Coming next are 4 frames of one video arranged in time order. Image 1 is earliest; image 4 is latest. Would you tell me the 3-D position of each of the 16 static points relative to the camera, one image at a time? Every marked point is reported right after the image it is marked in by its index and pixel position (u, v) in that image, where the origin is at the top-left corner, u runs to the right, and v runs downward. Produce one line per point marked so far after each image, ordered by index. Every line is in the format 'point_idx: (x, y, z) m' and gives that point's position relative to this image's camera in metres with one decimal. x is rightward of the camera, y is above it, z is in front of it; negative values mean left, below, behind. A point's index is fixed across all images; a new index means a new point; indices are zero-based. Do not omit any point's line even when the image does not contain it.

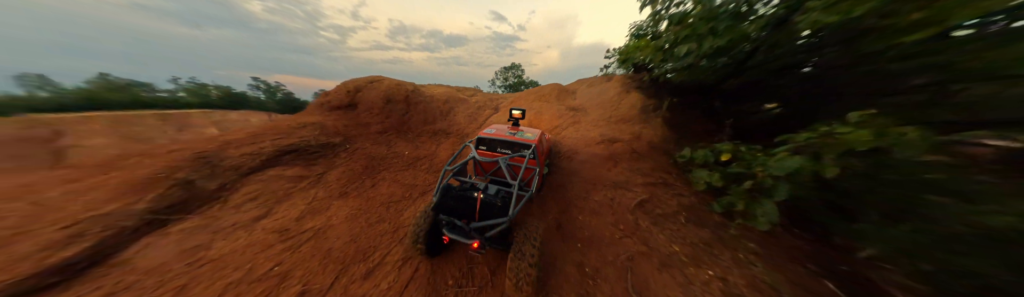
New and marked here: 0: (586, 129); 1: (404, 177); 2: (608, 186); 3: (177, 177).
0: (+3.3, +0.9, +7.5) m
1: (-3.7, -0.9, +5.7) m
2: (+2.8, -1.1, +4.9) m
3: (-8.6, -0.7, +4.2) m
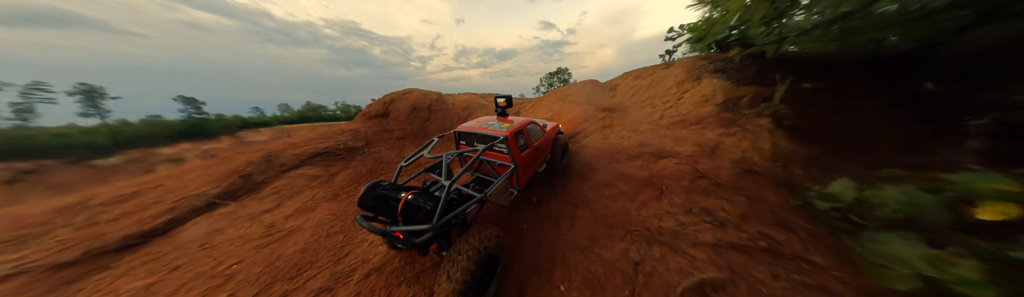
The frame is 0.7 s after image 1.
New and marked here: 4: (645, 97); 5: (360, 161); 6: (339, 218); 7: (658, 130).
0: (+3.4, +0.4, +5.3) m
1: (-3.9, -1.1, +5.5) m
2: (+2.1, -1.4, +2.8) m
3: (-9.0, -0.7, +5.5) m
4: (+5.2, +2.0, +6.4) m
5: (-5.9, -0.5, +6.4) m
6: (-4.4, -1.7, +4.2) m
7: (+4.2, +0.5, +4.7) m
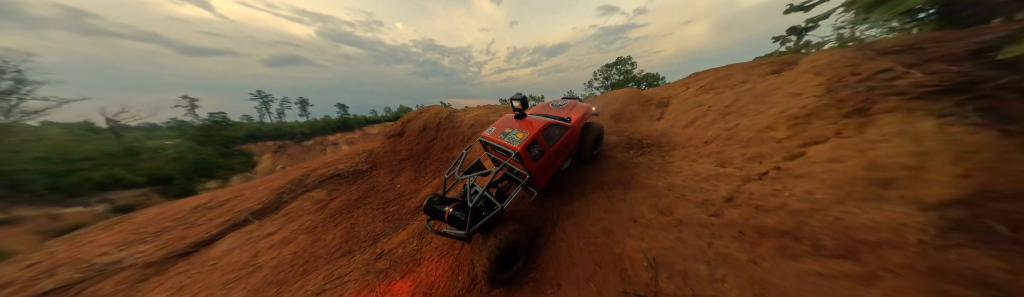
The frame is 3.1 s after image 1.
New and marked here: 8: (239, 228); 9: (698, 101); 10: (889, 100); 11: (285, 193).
0: (+2.2, -1.2, +3.0) m
1: (-4.7, -2.3, +5.4) m
2: (+0.2, -3.0, +1.1) m
3: (-9.6, -1.6, +6.9) m
4: (+4.3, +0.3, +3.5) m
5: (-6.3, -1.6, +6.8) m
6: (-5.6, -2.9, +4.3) m
7: (+2.8, -1.1, +2.3) m
8: (-9.0, -2.6, +5.5) m
9: (+5.3, +1.4, +4.7) m
10: (+5.4, +0.7, +2.4) m
11: (-9.0, -1.7, +6.7) m
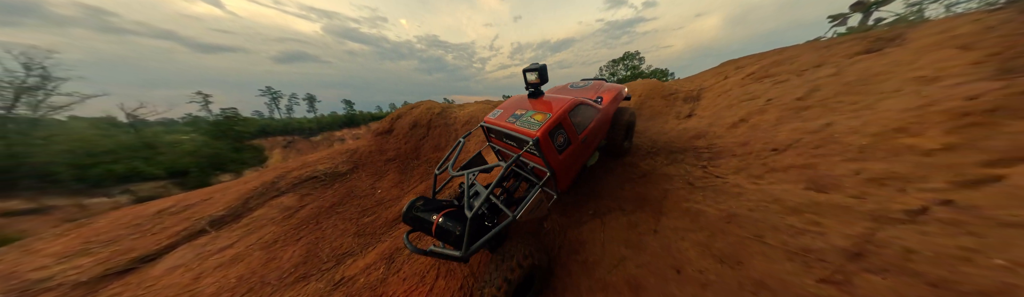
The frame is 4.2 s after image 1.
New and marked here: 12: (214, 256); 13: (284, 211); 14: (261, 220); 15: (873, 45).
0: (+2.0, -1.3, +2.1) m
1: (-4.9, -2.3, +4.6) m
2: (-0.1, -3.1, +0.2) m
3: (-9.8, -1.6, +6.2) m
4: (+4.1, +0.1, +2.5) m
5: (-6.5, -1.5, +6.1) m
6: (-5.8, -2.9, +3.5) m
7: (+2.6, -1.3, +1.3) m
8: (-9.1, -2.6, +4.8) m
9: (+5.2, +1.2, +3.7) m
10: (+5.2, +0.5, +1.4) m
11: (-9.2, -1.7, +5.9) m
12: (-7.7, -2.8, +4.3) m
13: (-7.5, -2.0, +5.5) m
14: (-7.8, -2.2, +5.2) m
15: (+6.7, +2.0, +3.1) m
